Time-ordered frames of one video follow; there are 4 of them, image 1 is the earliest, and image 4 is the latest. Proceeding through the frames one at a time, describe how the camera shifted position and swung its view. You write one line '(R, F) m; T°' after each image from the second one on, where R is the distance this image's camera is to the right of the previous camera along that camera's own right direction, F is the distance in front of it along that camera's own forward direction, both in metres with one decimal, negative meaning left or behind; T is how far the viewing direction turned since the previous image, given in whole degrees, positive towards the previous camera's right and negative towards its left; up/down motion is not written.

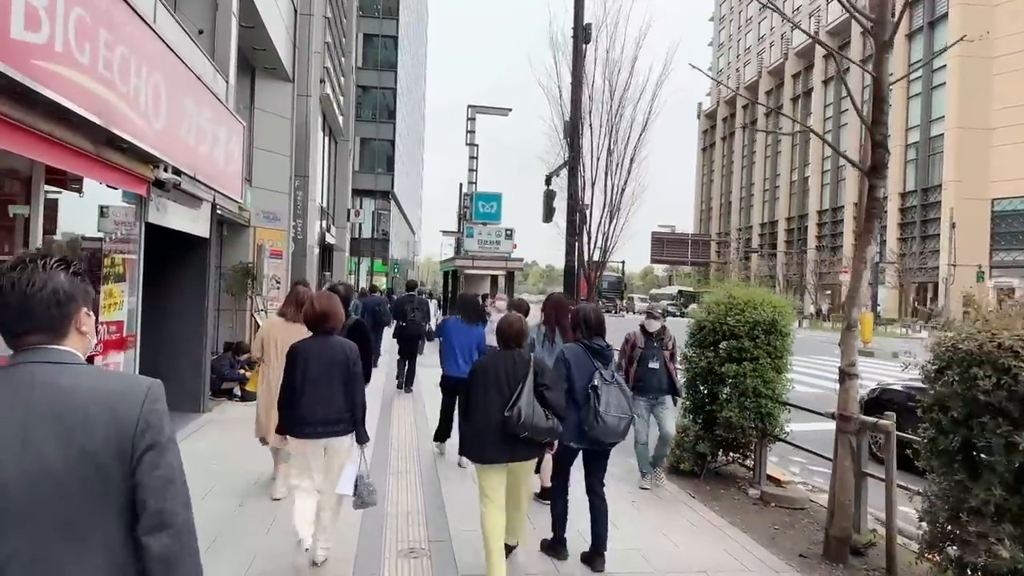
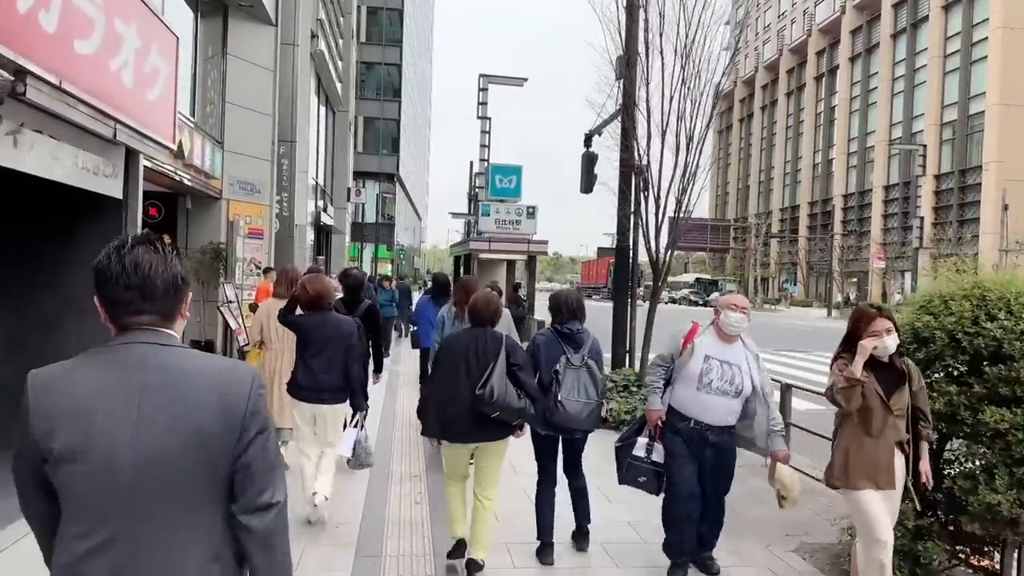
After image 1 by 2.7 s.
(-0.4, +2.9) m; 0°
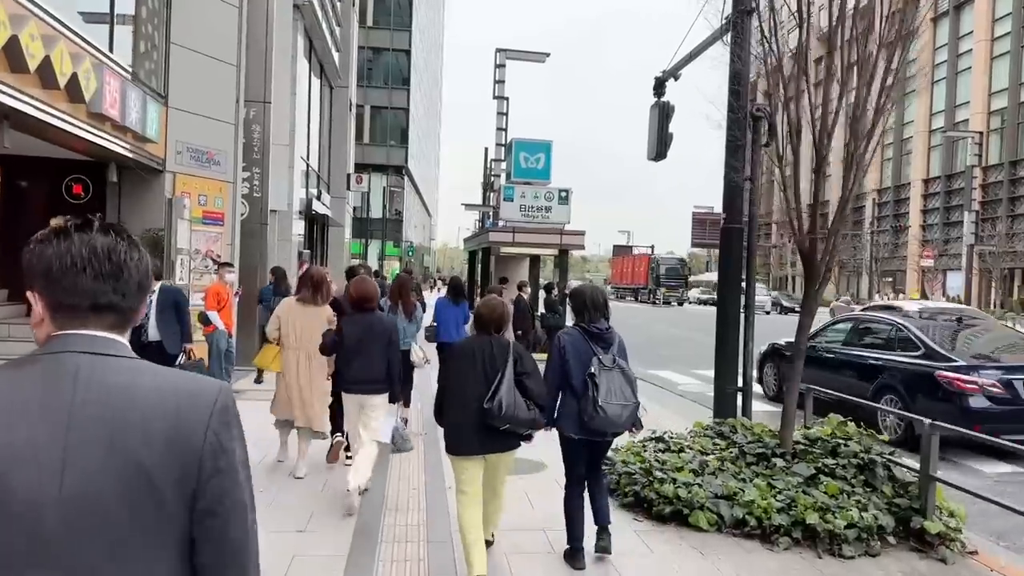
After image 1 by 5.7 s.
(-0.4, +3.4) m; -1°
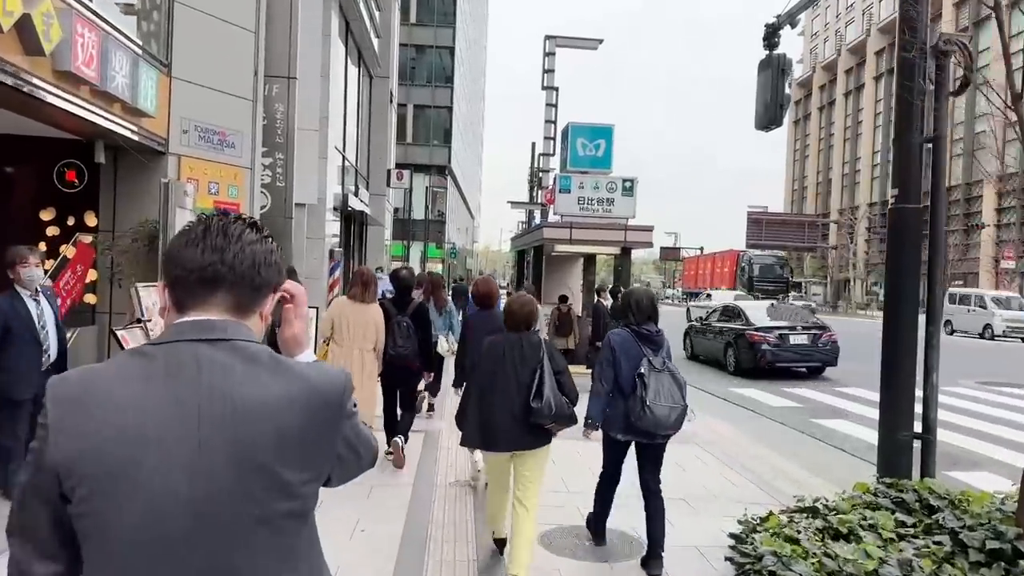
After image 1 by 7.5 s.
(-0.3, +1.8) m; -3°
